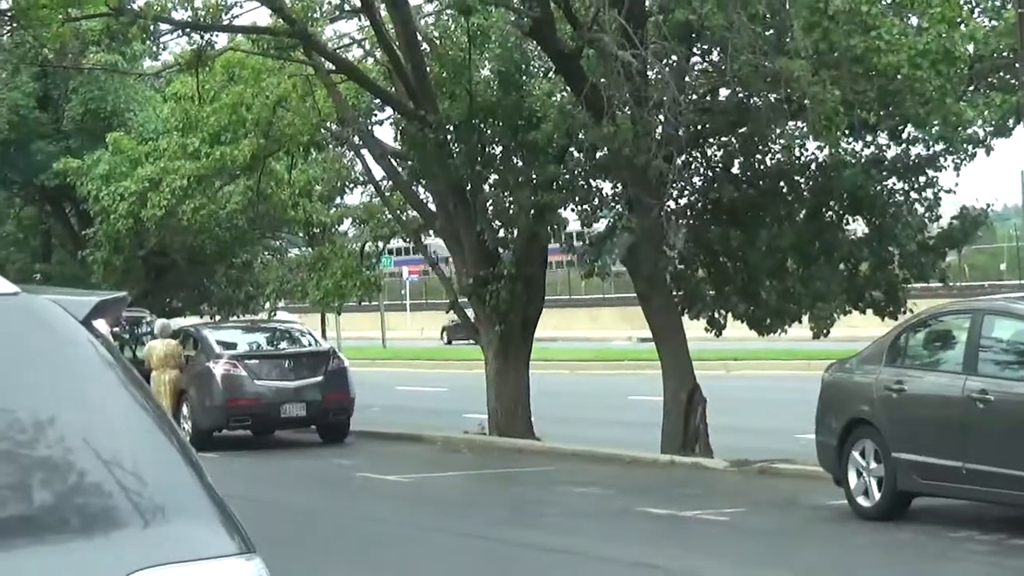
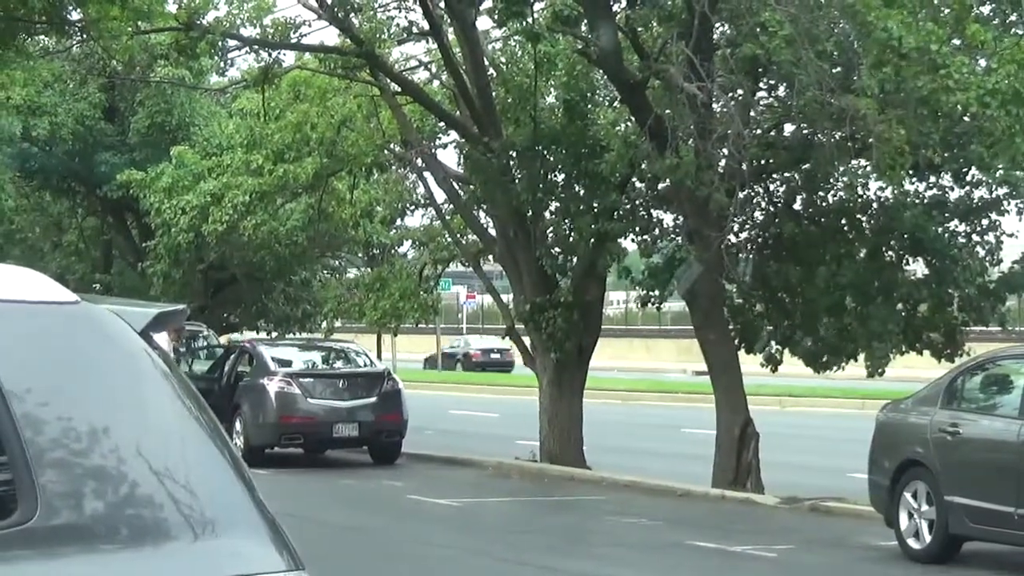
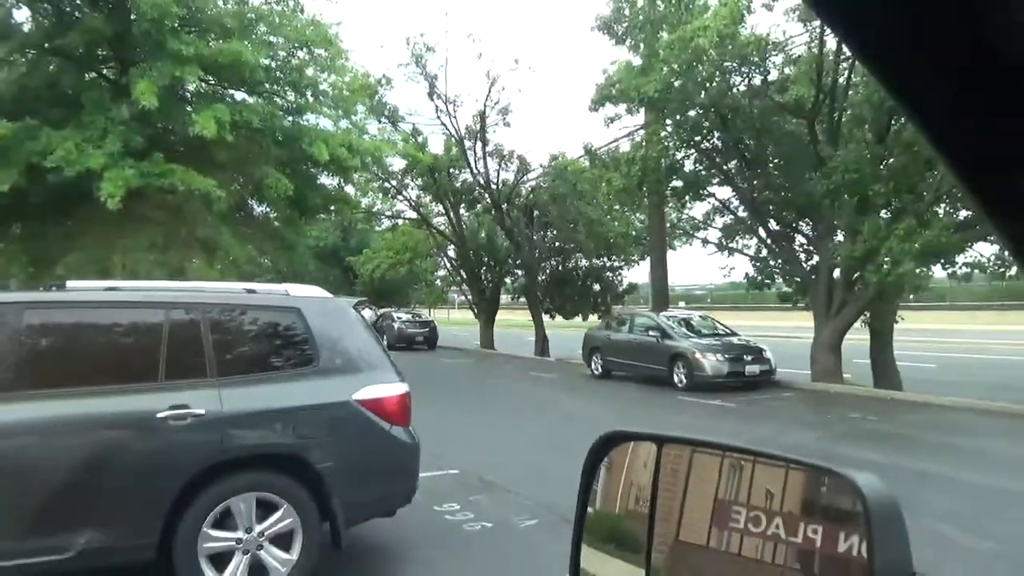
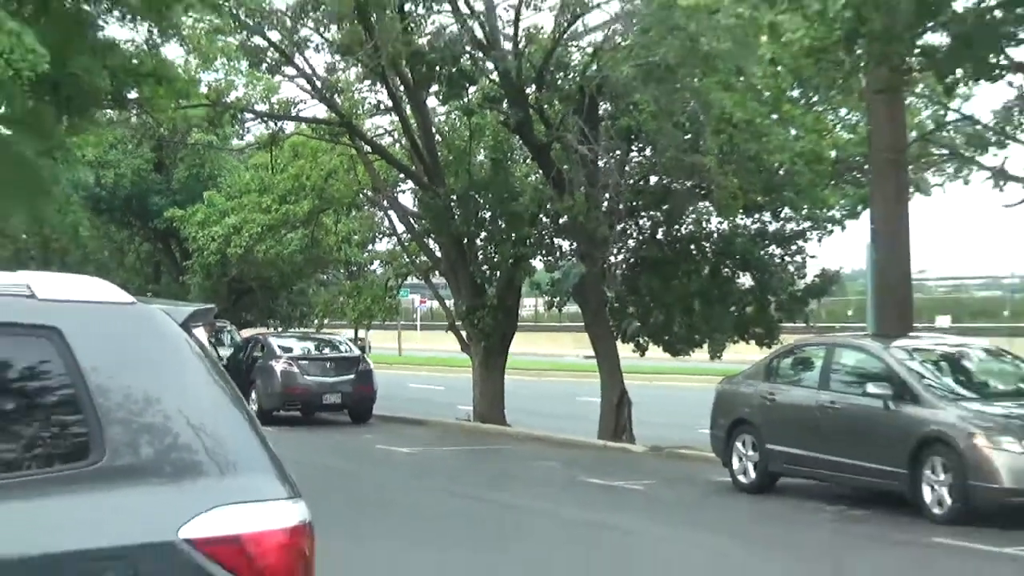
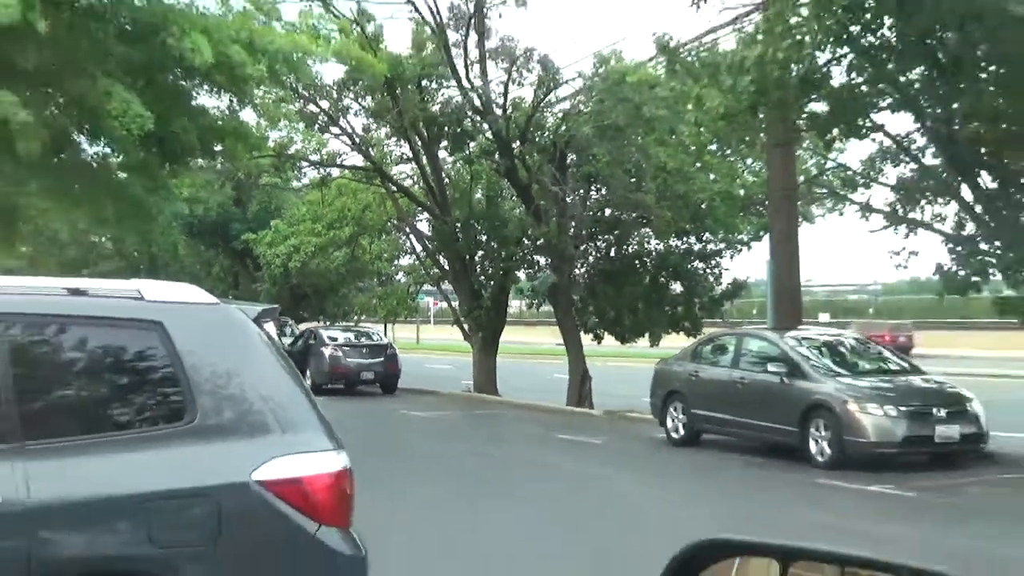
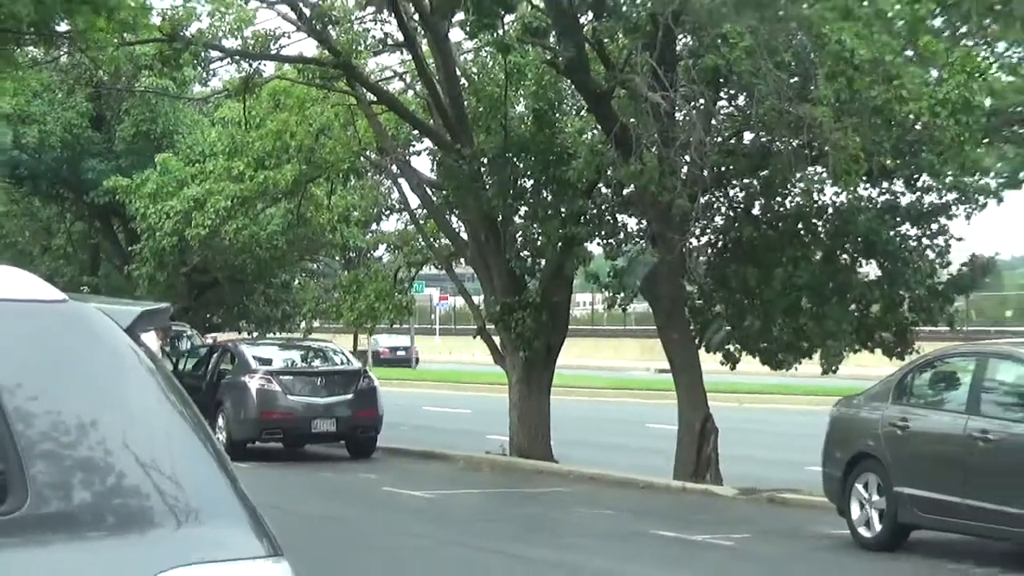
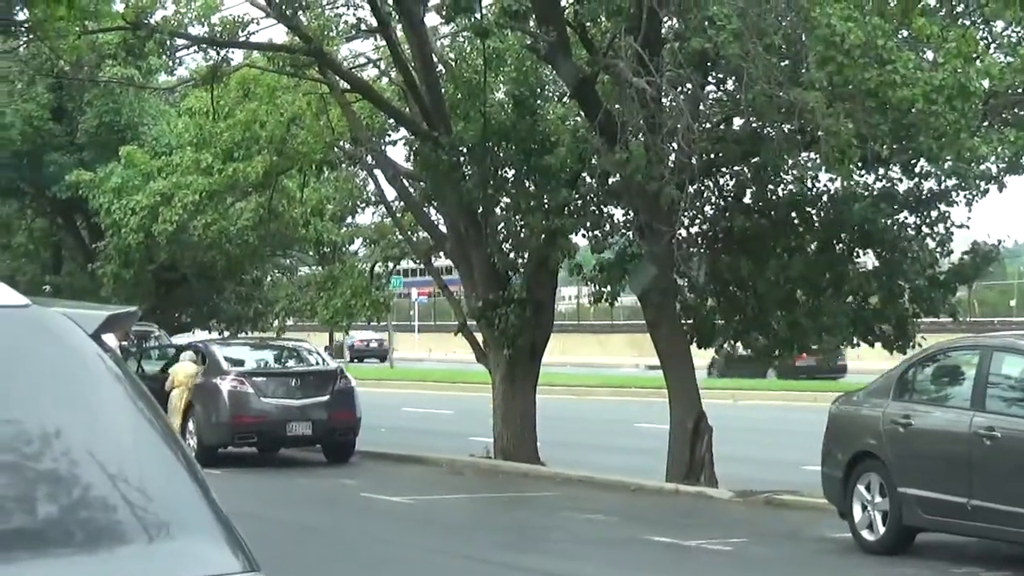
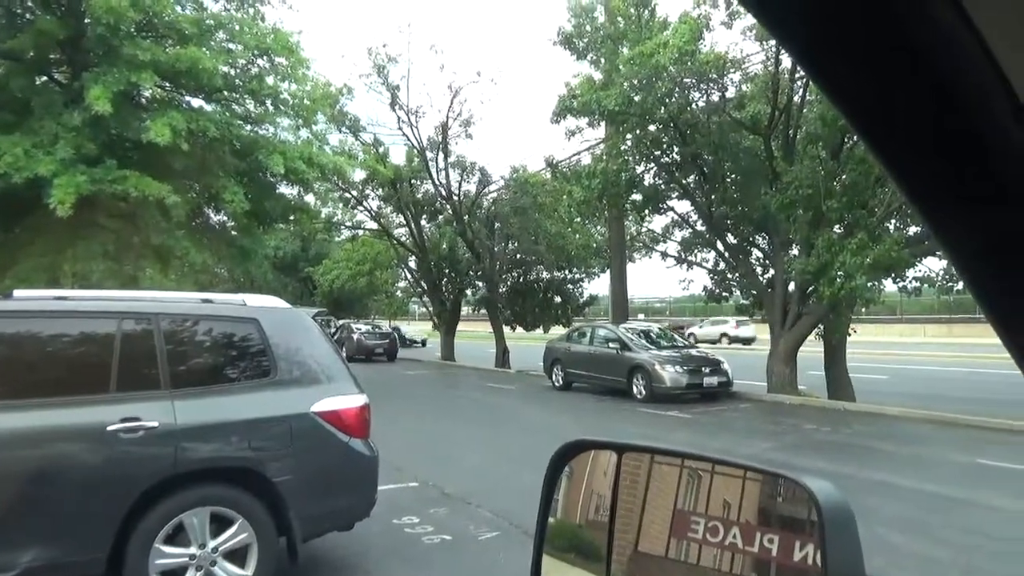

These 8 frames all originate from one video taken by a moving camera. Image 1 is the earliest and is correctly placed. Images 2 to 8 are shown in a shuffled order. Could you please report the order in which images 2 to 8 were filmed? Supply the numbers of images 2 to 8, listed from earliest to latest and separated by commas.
7, 2, 6, 4, 5, 3, 8
